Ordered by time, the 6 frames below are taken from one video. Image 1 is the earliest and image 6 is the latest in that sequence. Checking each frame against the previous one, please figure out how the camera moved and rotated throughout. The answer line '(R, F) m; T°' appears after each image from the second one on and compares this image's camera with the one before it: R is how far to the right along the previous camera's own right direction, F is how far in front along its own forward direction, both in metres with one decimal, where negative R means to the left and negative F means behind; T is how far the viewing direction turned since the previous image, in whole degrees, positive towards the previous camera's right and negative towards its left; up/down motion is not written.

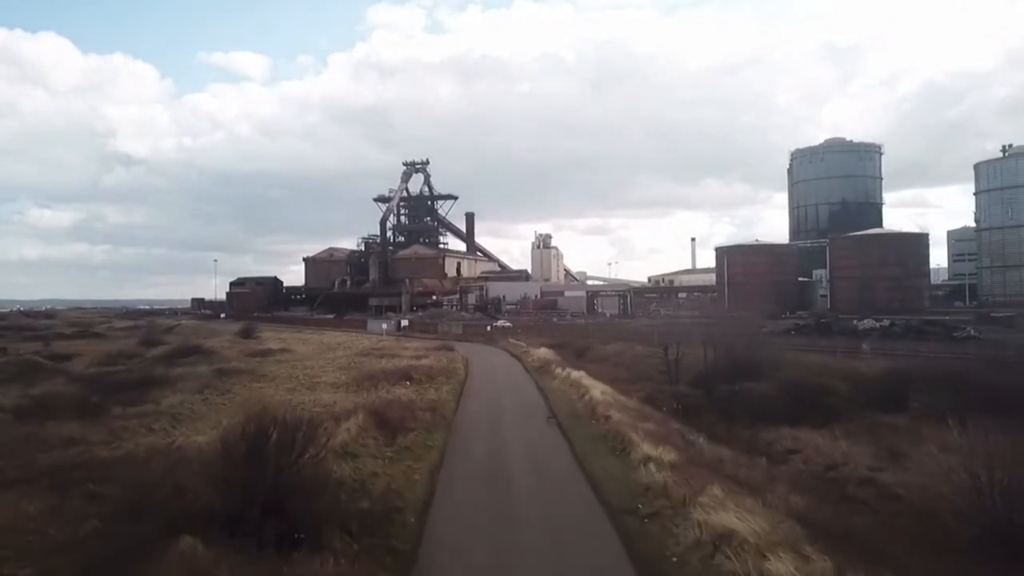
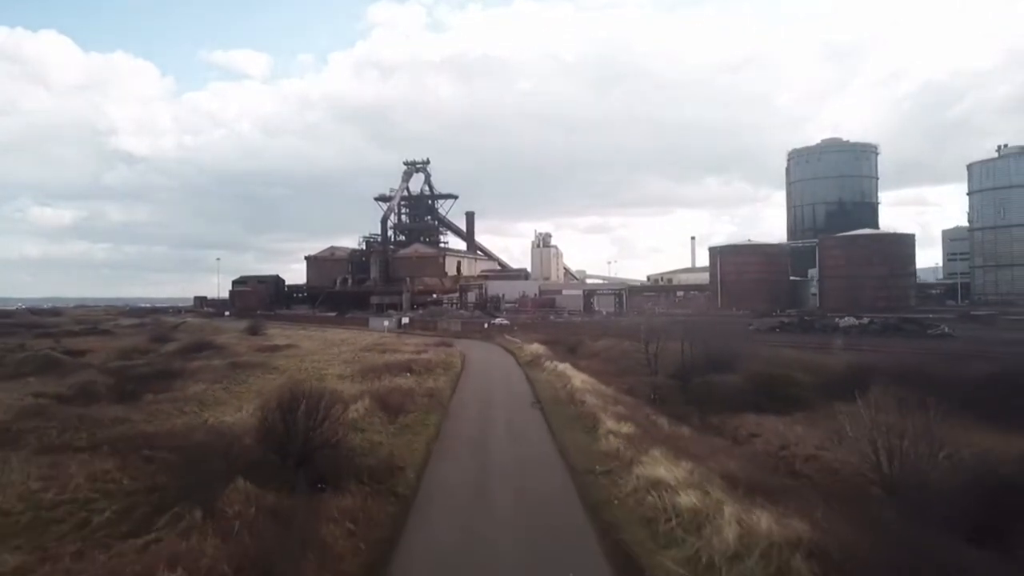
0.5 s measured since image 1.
(+0.2, -1.2) m; 0°
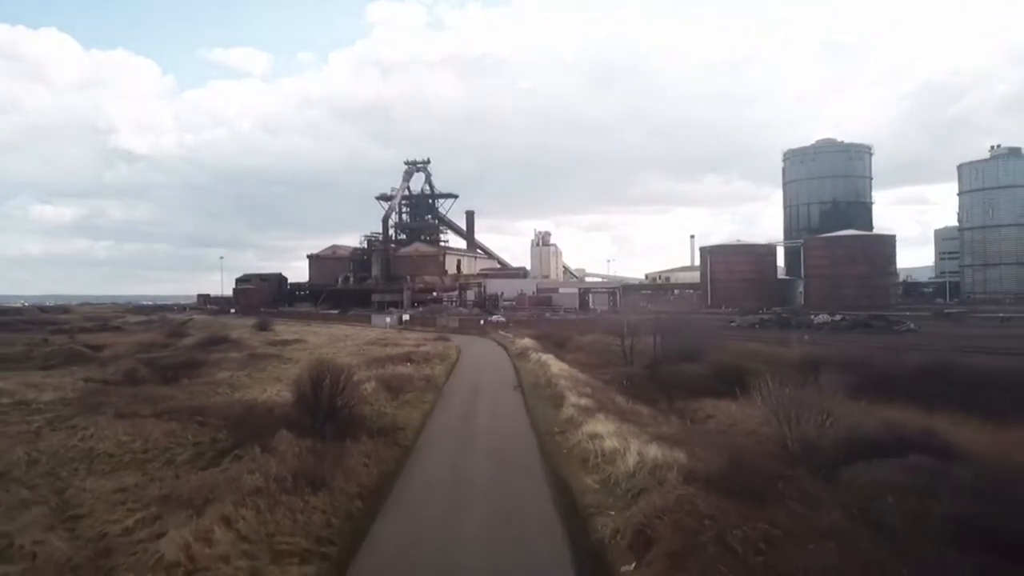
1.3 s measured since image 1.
(+0.3, -1.7) m; 0°
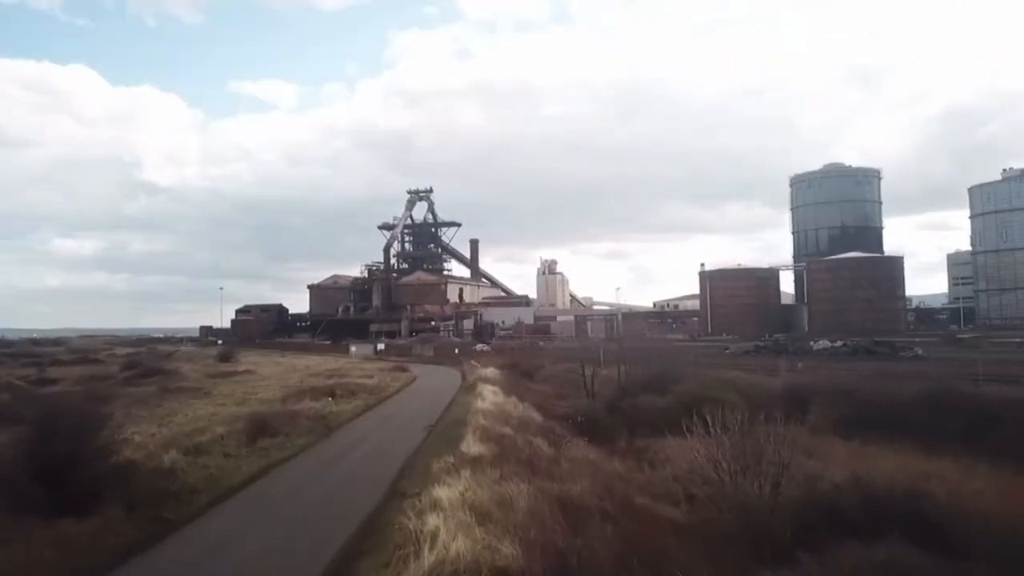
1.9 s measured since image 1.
(+1.4, +2.0) m; -1°
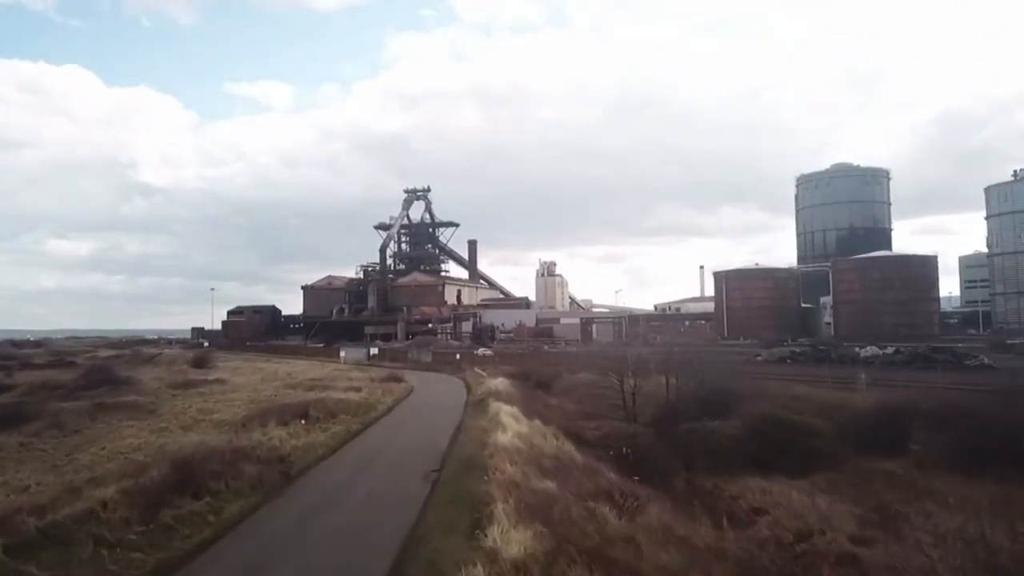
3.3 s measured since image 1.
(-0.4, +2.9) m; 0°
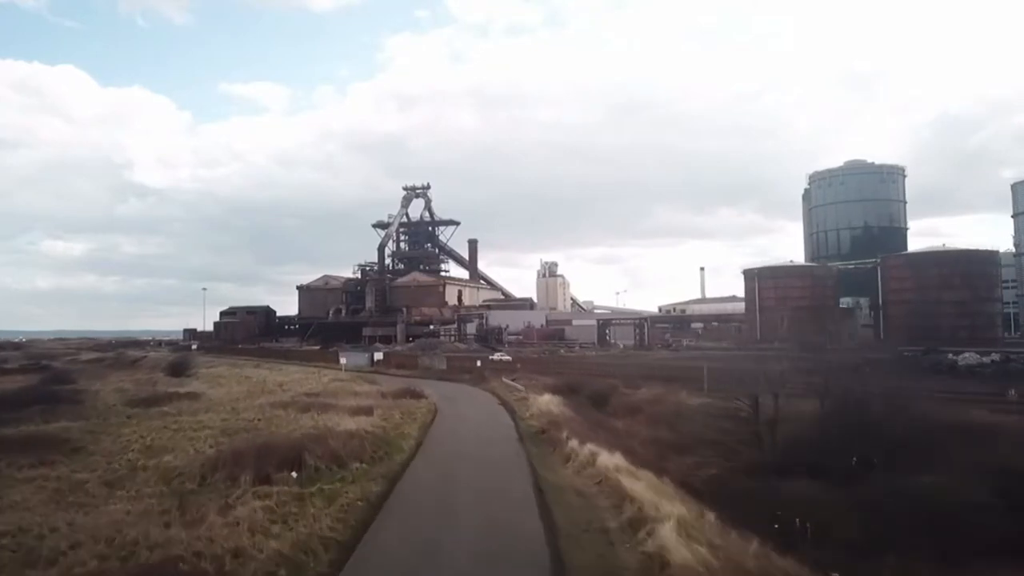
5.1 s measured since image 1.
(-1.1, +3.7) m; 0°
